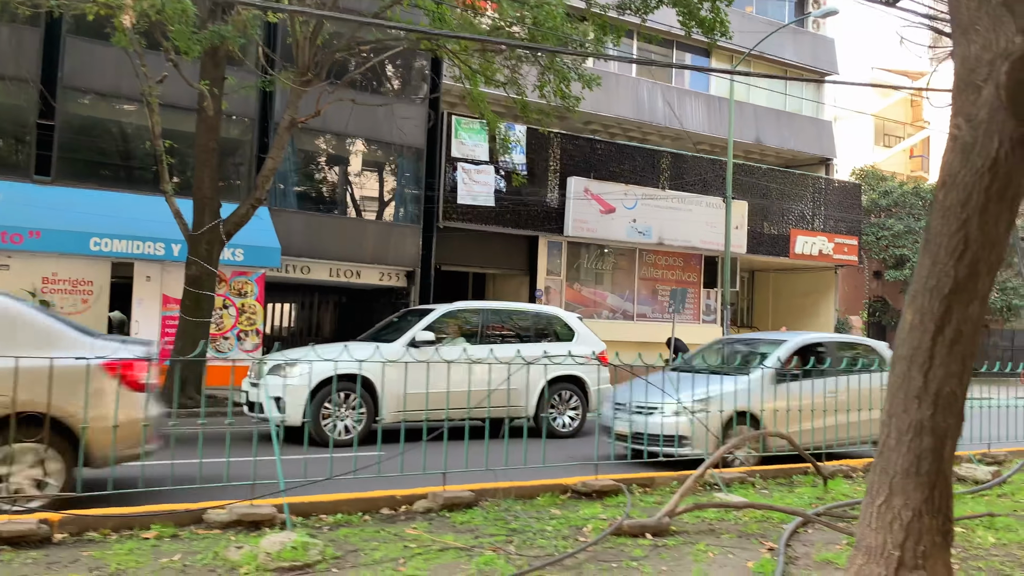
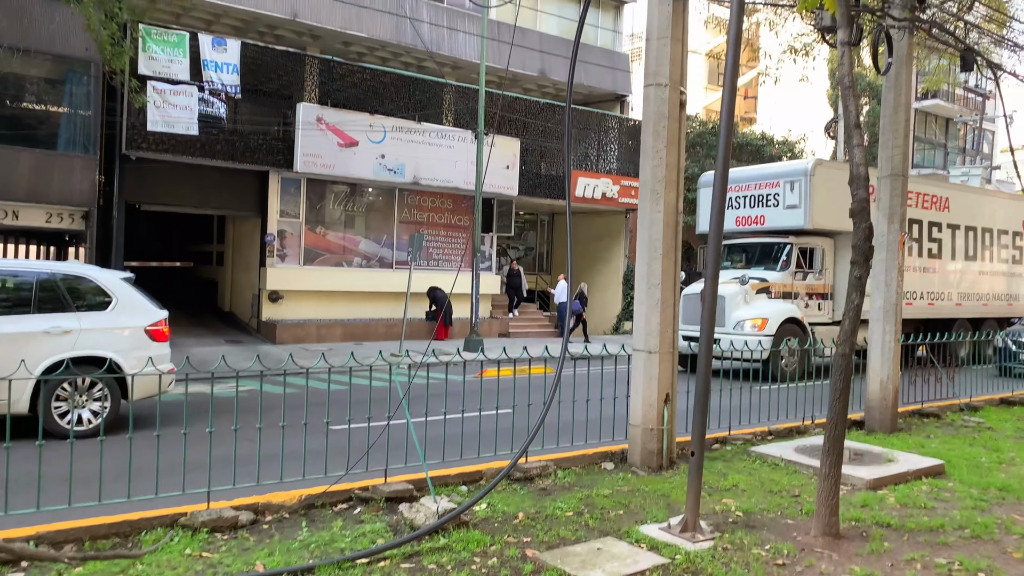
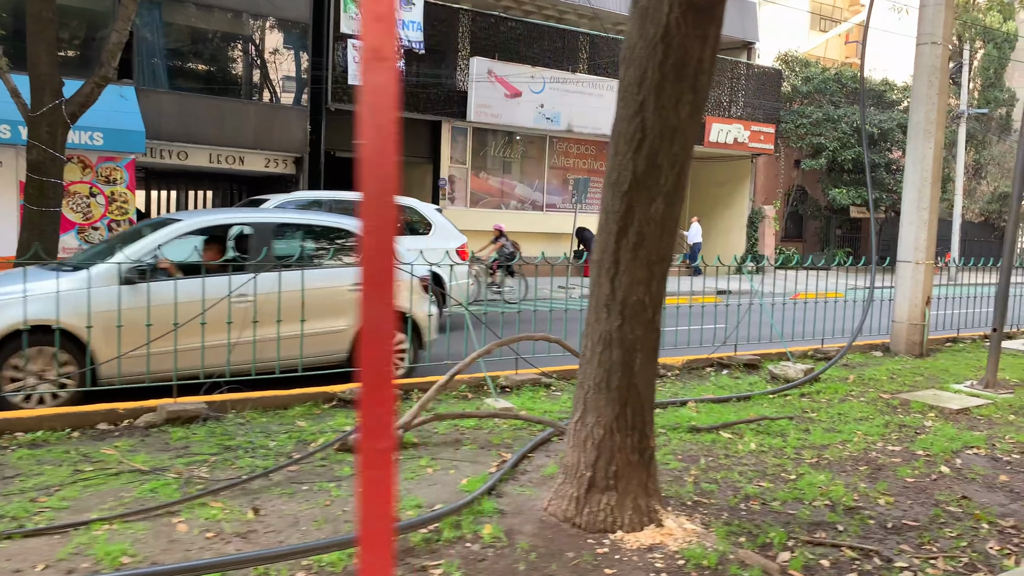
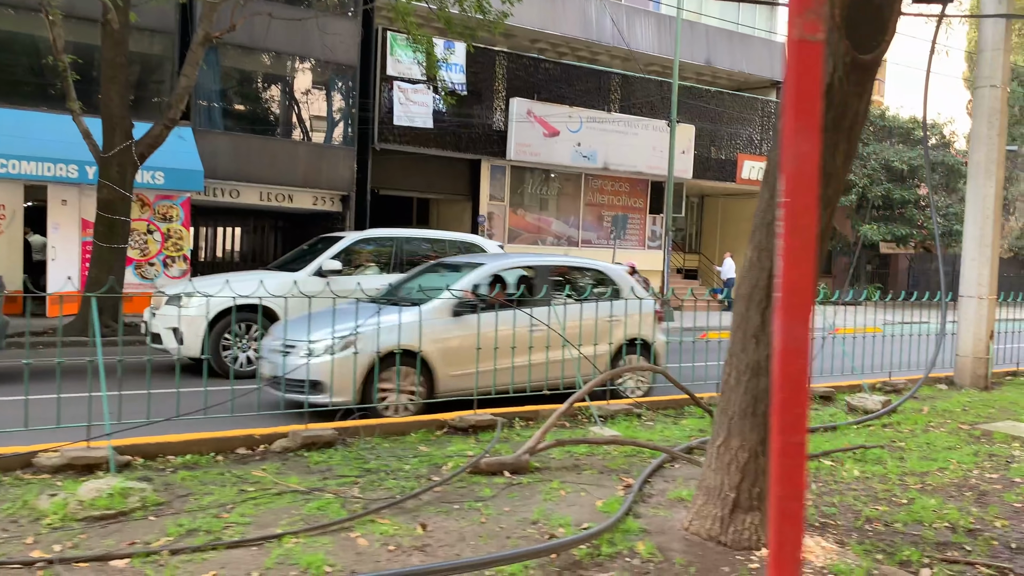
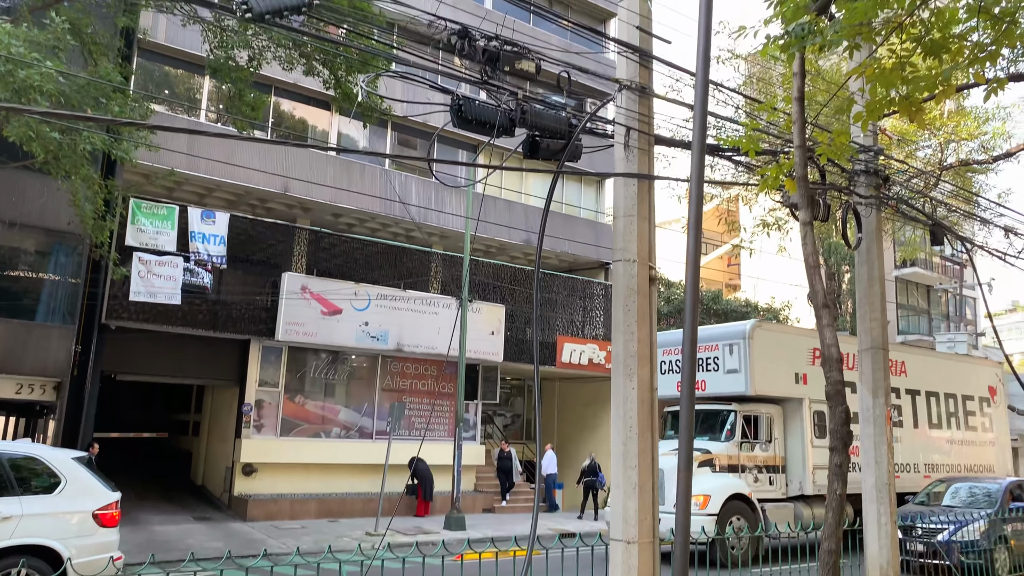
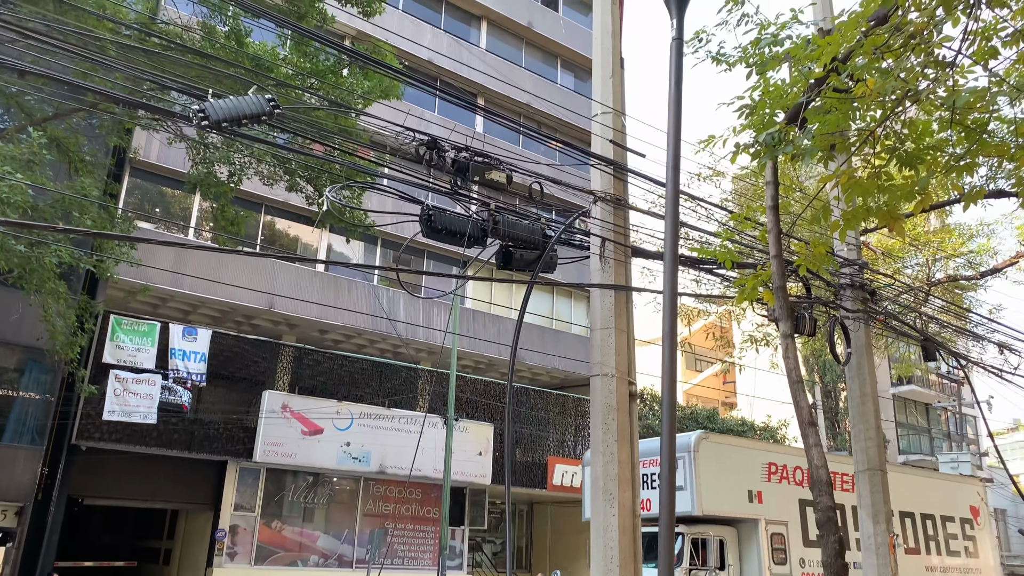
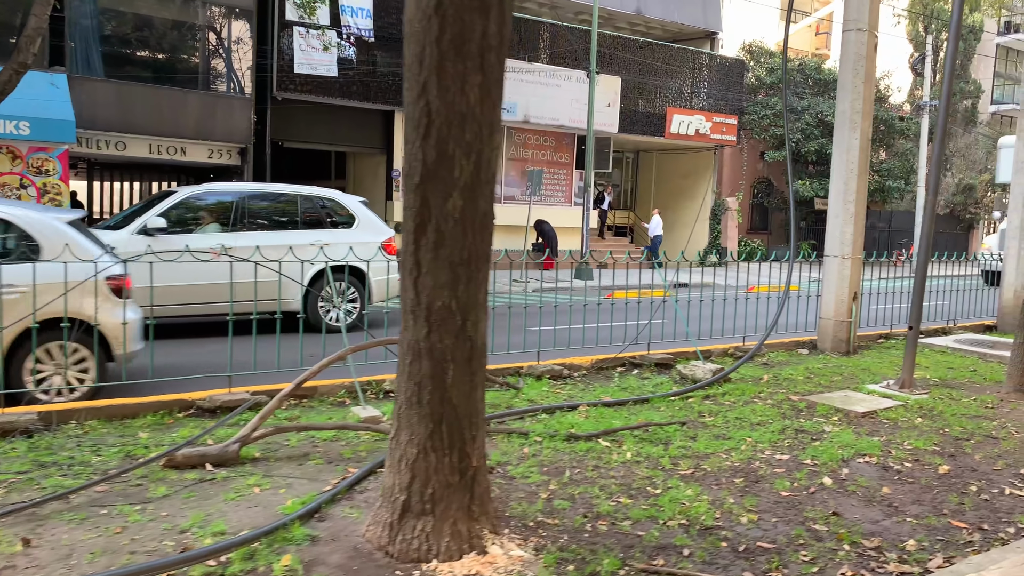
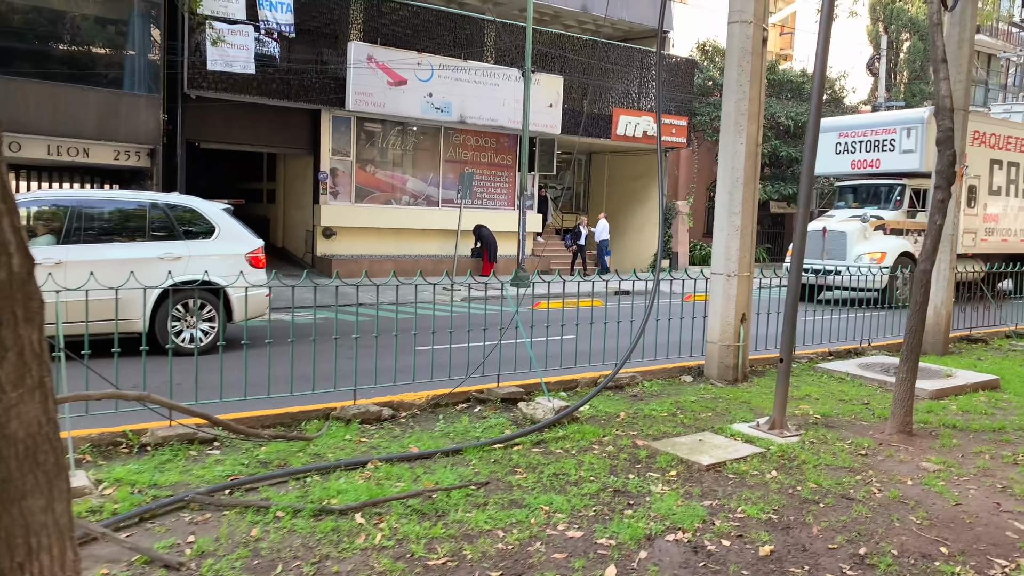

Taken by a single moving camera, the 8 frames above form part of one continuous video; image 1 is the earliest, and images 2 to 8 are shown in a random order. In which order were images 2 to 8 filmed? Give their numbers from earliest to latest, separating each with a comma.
4, 3, 7, 8, 2, 5, 6
